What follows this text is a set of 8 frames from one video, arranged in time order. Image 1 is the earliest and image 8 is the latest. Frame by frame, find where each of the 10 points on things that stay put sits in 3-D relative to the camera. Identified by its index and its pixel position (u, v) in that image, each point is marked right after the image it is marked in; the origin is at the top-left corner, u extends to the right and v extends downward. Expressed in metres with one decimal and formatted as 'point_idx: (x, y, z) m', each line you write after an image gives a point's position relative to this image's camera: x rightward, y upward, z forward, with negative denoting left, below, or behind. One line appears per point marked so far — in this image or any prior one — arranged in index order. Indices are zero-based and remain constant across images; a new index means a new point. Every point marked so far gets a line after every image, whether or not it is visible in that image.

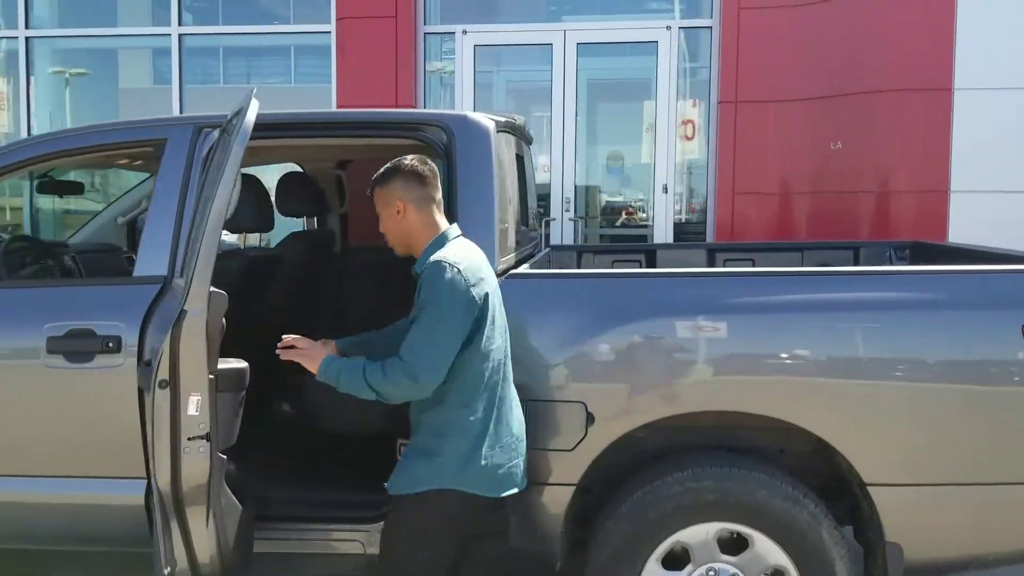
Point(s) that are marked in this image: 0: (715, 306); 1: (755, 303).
0: (+0.6, -0.1, +2.8) m
1: (+0.7, 0.0, +2.8) m
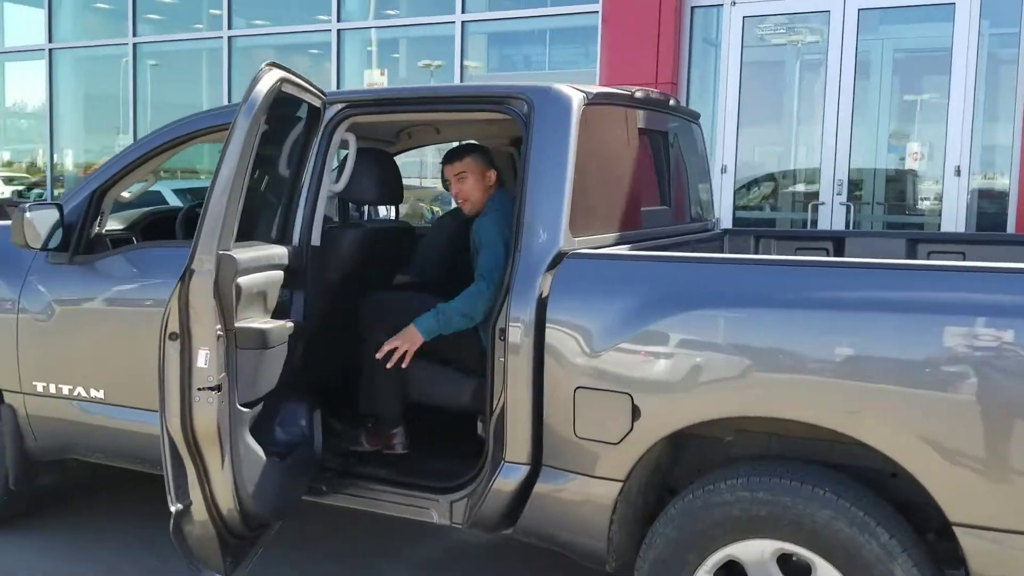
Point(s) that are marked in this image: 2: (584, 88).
0: (+0.7, 0.0, +2.5) m
1: (+0.8, 0.0, +2.4) m
2: (+0.2, +0.6, +3.0) m
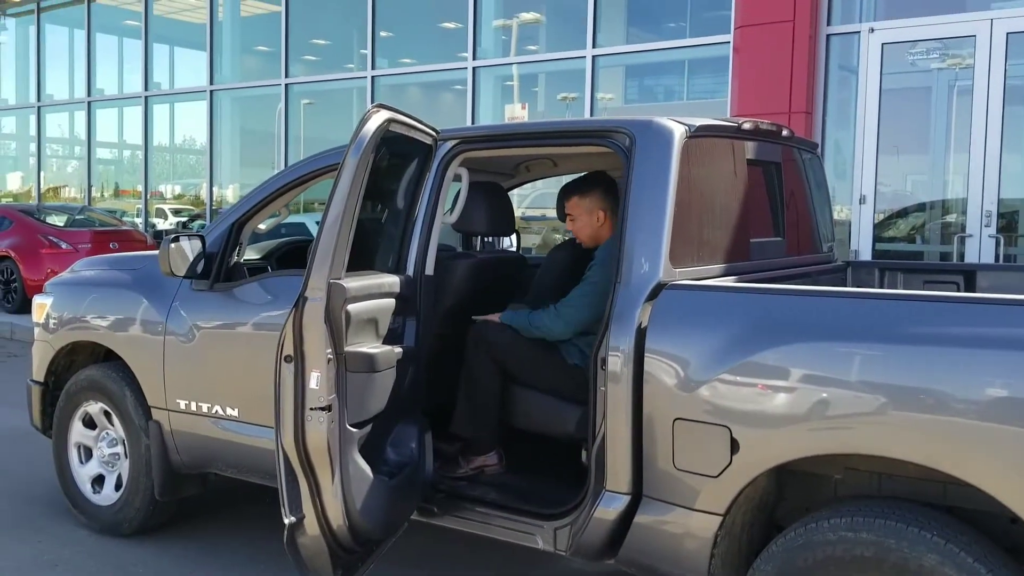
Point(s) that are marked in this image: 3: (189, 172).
0: (+0.9, -0.1, +2.4) m
1: (+1.0, -0.1, +2.4) m
2: (+0.6, +0.5, +3.1) m
3: (-5.5, +2.0, +16.1) m
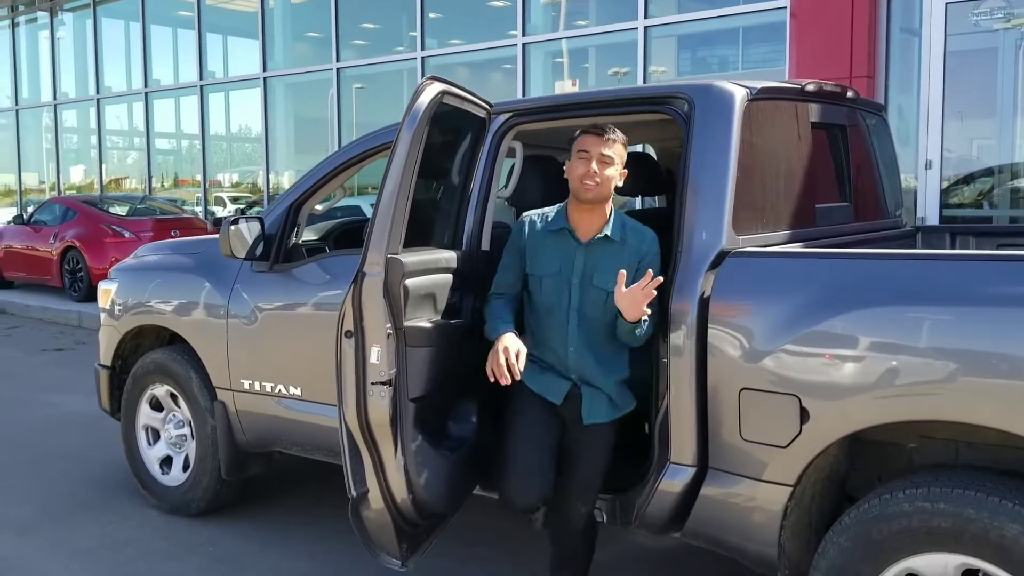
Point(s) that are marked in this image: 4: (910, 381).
0: (+1.1, 0.0, +2.3) m
1: (+1.2, 0.0, +2.3) m
2: (+0.7, +0.6, +3.0) m
3: (-4.6, +2.2, +16.3) m
4: (+1.0, -0.2, +2.4) m
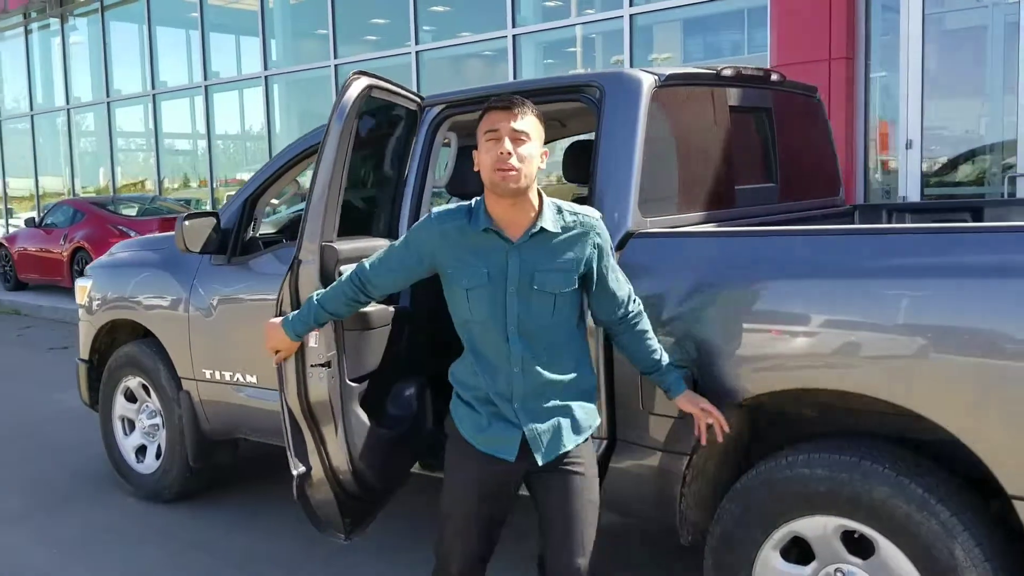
0: (+0.8, +0.1, +2.4) m
1: (+0.9, +0.1, +2.4) m
2: (+0.5, +0.7, +3.1) m
3: (-4.6, +2.3, +16.5) m
4: (+0.7, -0.2, +2.5) m
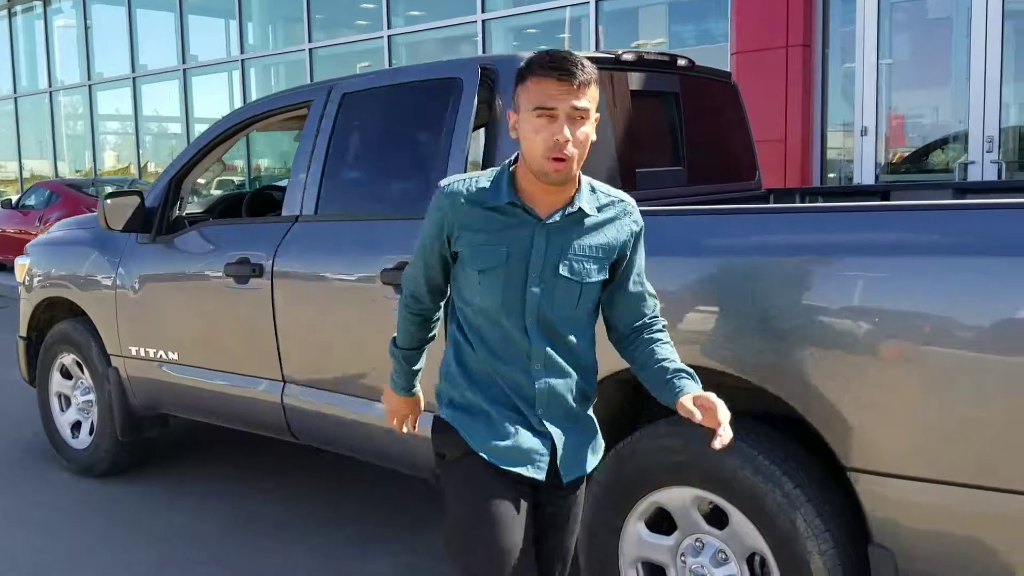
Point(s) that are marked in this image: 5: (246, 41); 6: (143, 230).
0: (+0.5, +0.1, +2.5) m
1: (+0.6, +0.1, +2.4) m
2: (+0.1, +0.8, +3.1) m
3: (-5.0, +2.6, +16.5) m
4: (+0.4, -0.1, +2.5) m
5: (-4.4, +4.1, +15.6) m
6: (-1.7, +0.3, +4.3) m
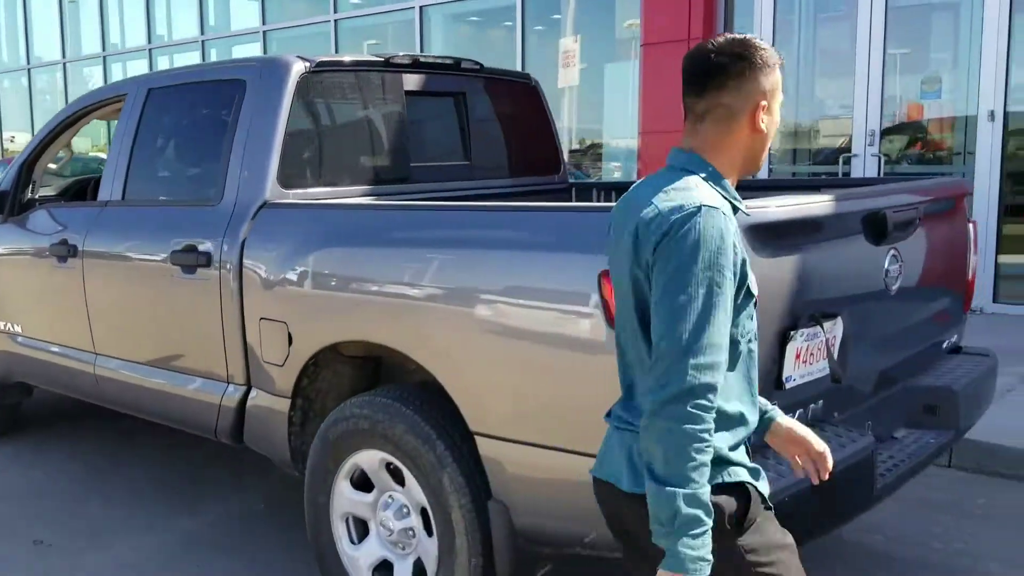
0: (-0.4, +0.2, +2.8) m
1: (-0.3, +0.2, +2.7) m
2: (-0.7, +0.8, +3.4) m
3: (-5.7, +3.0, +16.8) m
4: (-0.5, -0.1, +2.8) m
5: (-5.1, +4.5, +15.9) m
6: (-2.5, +0.4, +4.6) m
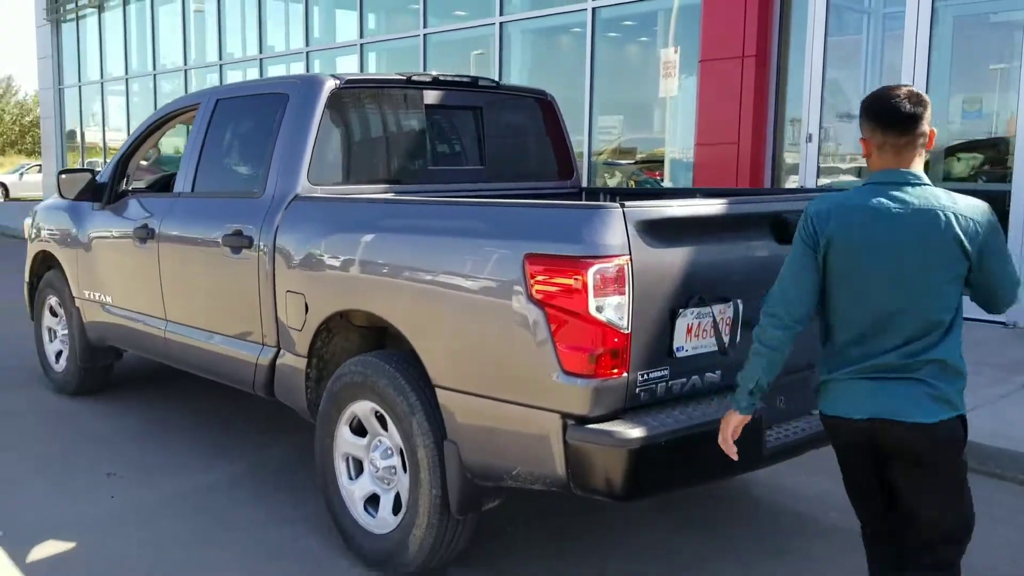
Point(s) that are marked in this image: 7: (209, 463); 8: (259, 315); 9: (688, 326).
0: (-0.5, +0.2, +3.4) m
1: (-0.4, +0.2, +3.3) m
2: (-0.7, +0.9, +4.1) m
3: (-4.1, +3.1, +17.9) m
4: (-0.6, 0.0, +3.5) m
5: (-3.5, +4.6, +16.9) m
6: (-2.4, +0.5, +5.4) m
7: (-1.5, -0.8, +4.5) m
8: (-1.1, -0.1, +4.0) m
9: (+0.5, -0.1, +2.8) m
